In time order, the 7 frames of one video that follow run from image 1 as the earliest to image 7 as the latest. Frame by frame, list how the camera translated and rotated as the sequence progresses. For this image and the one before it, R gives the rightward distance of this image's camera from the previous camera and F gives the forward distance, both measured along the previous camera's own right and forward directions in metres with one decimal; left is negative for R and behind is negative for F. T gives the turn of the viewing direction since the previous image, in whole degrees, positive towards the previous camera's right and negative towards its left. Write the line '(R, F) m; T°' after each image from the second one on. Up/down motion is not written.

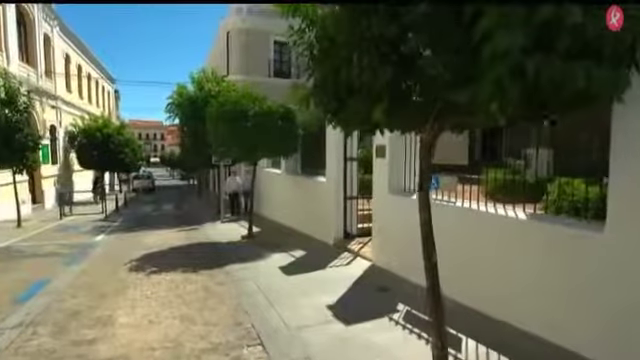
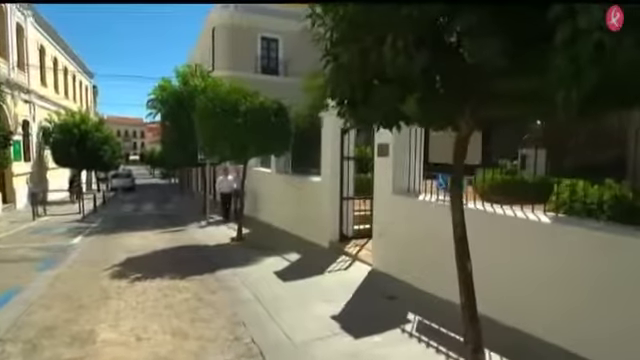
(-0.3, +0.5) m; +3°
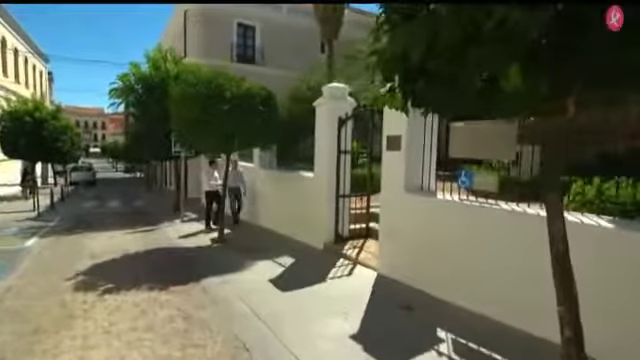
(-0.6, +0.9) m; +5°
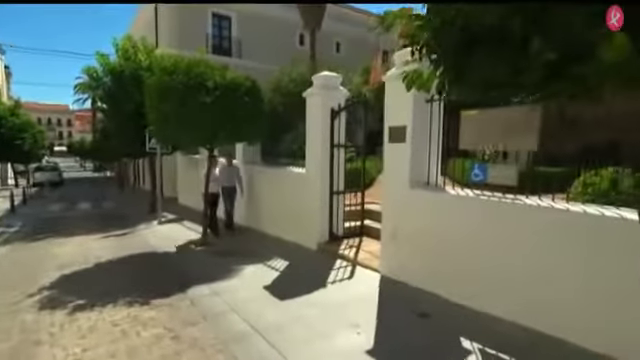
(-0.4, +0.6) m; +4°
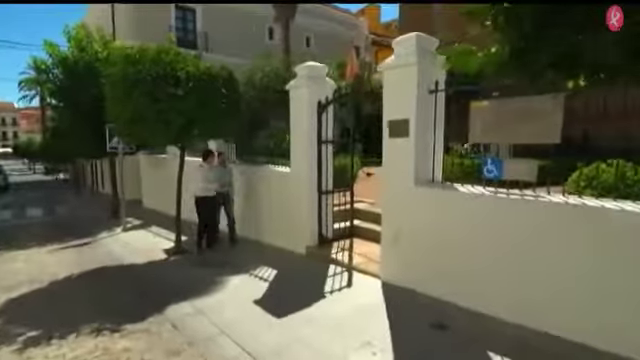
(-0.4, +0.7) m; +5°
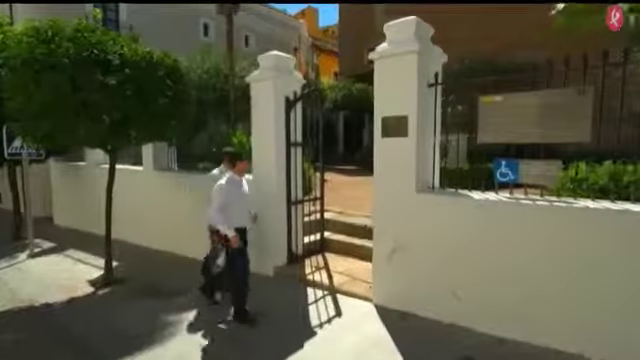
(-0.7, +1.1) m; +11°
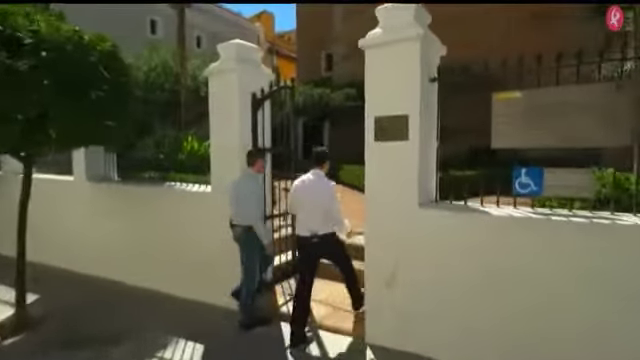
(-0.3, +1.0) m; +7°
